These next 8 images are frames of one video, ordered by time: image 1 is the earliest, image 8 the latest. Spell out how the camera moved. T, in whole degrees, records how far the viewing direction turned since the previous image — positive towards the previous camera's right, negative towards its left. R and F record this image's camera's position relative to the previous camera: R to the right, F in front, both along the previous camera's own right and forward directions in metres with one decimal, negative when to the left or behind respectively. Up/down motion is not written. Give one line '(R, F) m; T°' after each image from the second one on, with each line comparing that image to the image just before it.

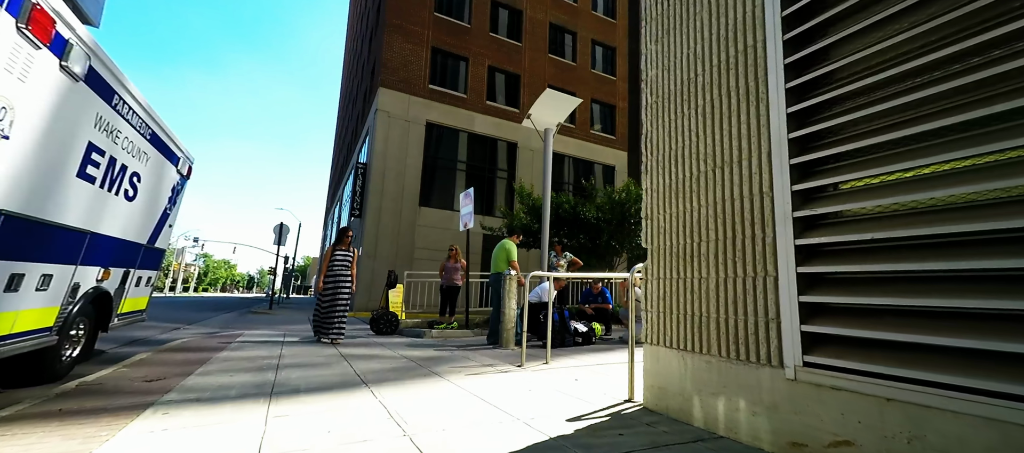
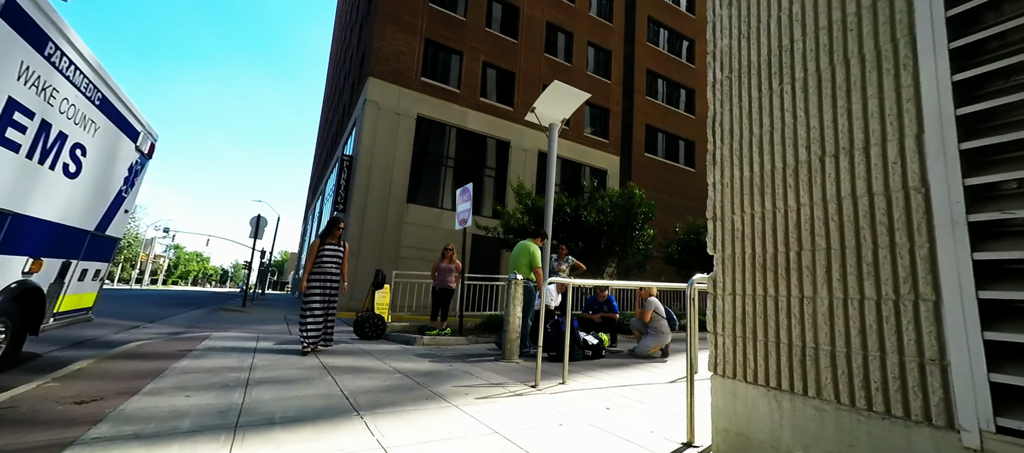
(-0.4, +0.7) m; +2°
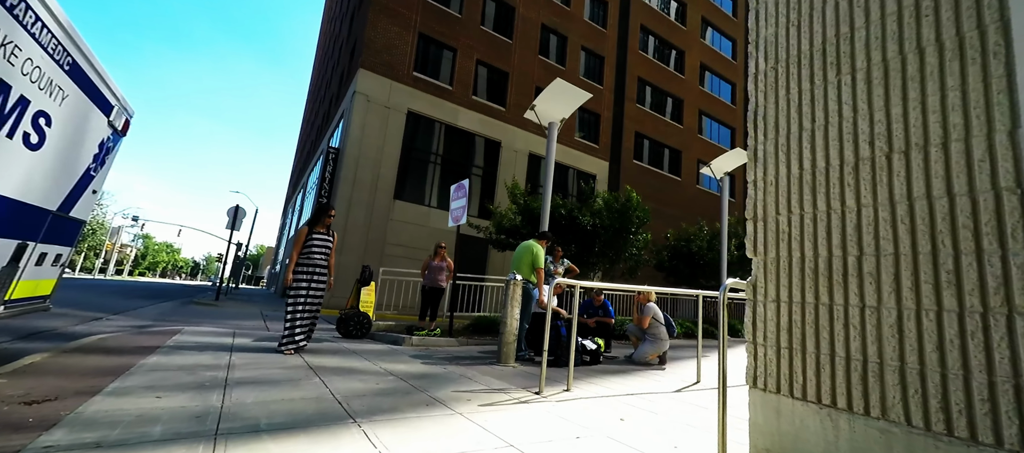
(-0.3, +0.3) m; +2°
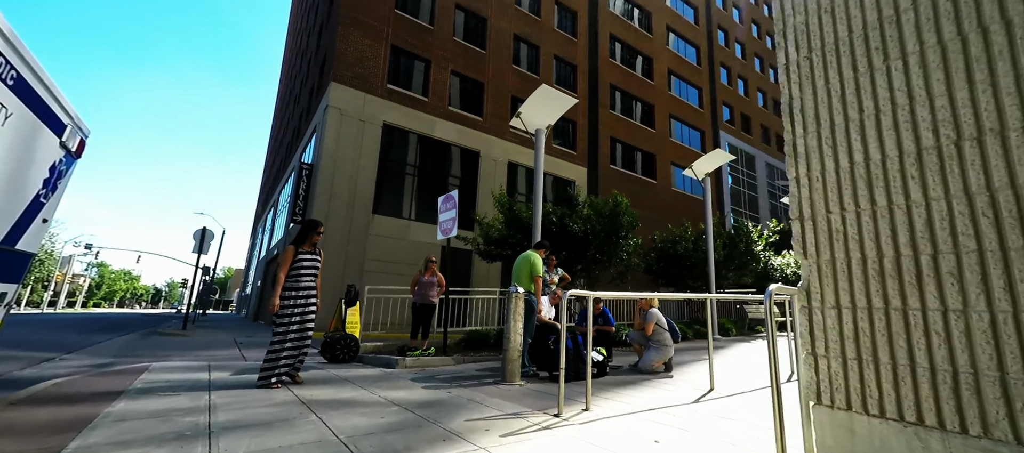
(-0.3, +0.3) m; +3°
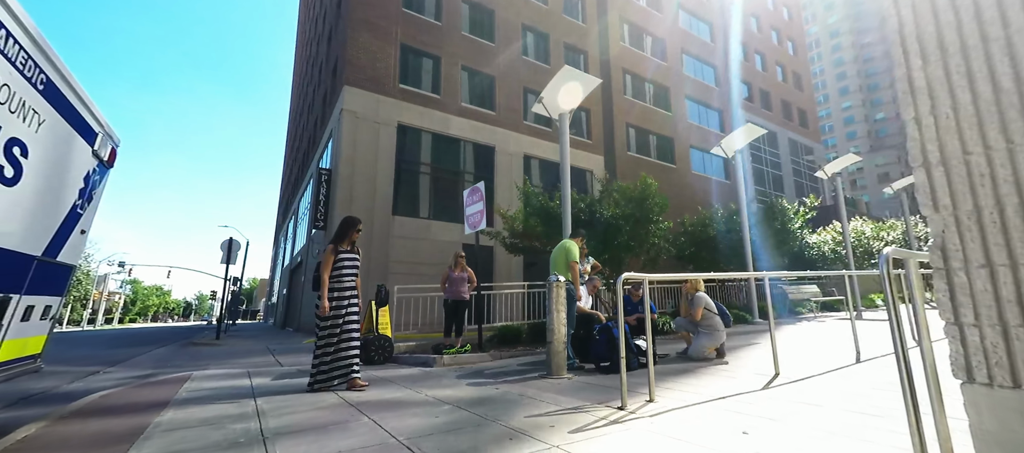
(-0.3, +0.2) m; -2°
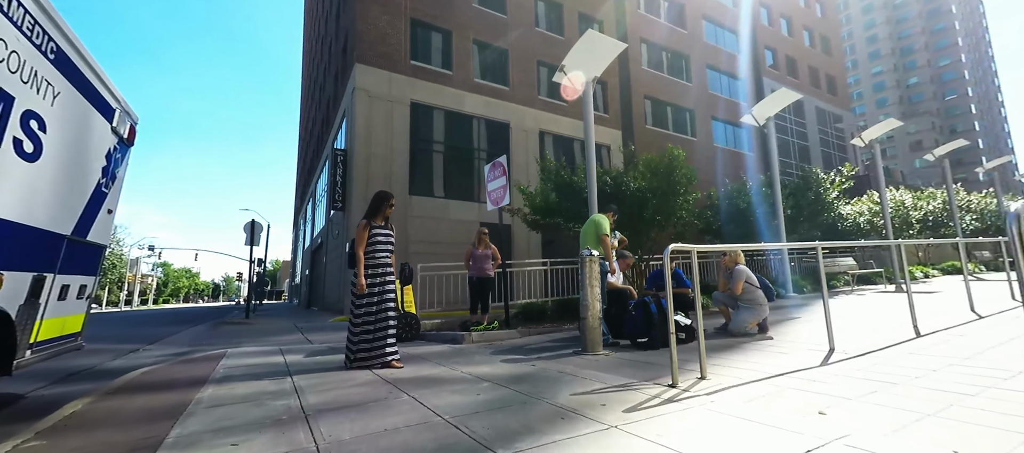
(-0.2, +0.2) m; -2°
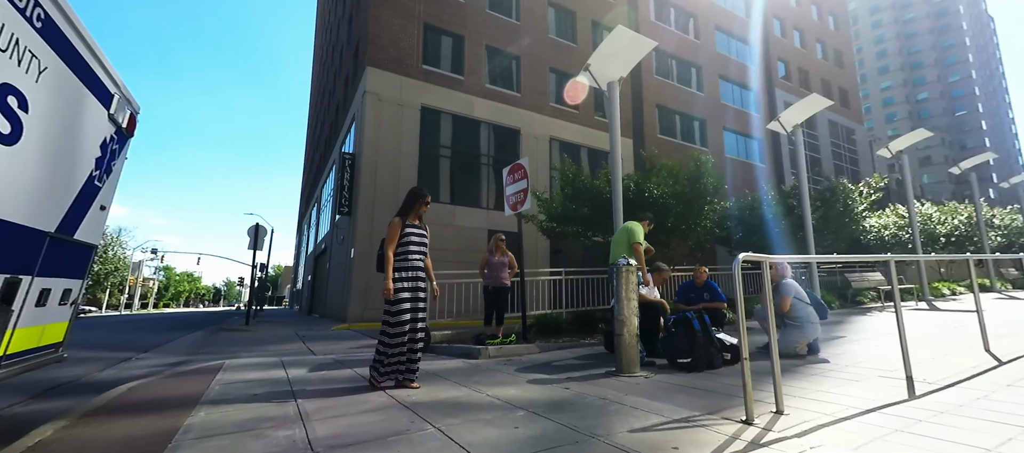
(-0.3, +0.5) m; 0°
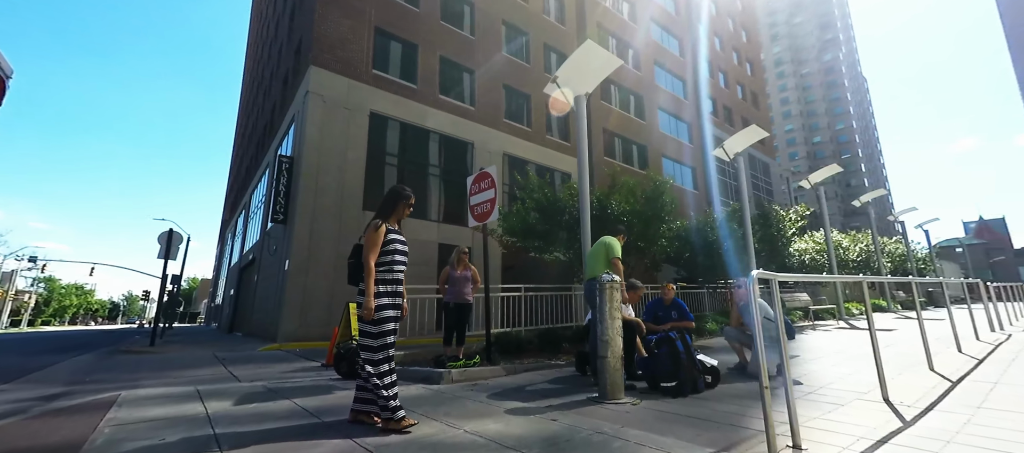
(-0.4, +0.5) m; +8°
